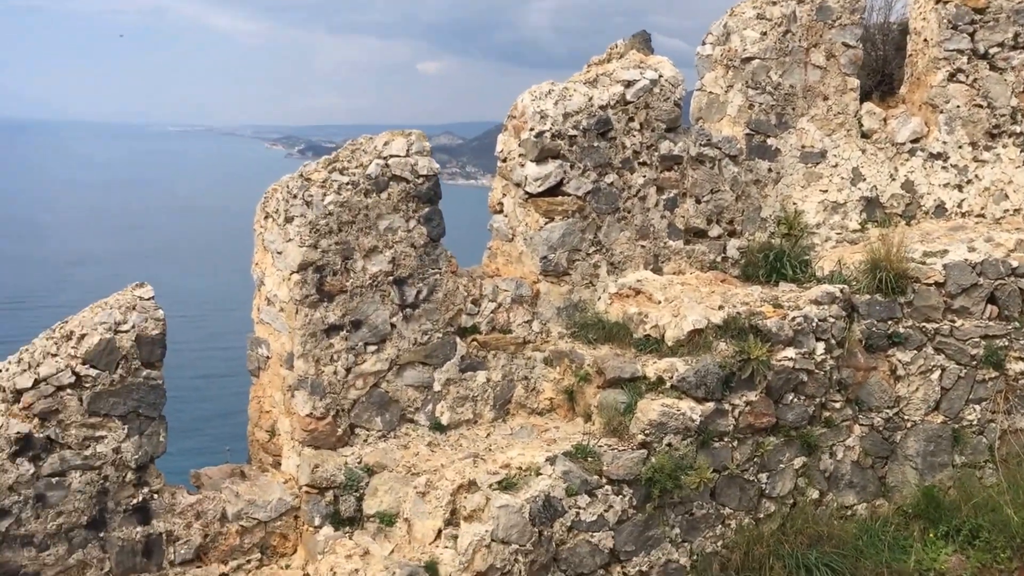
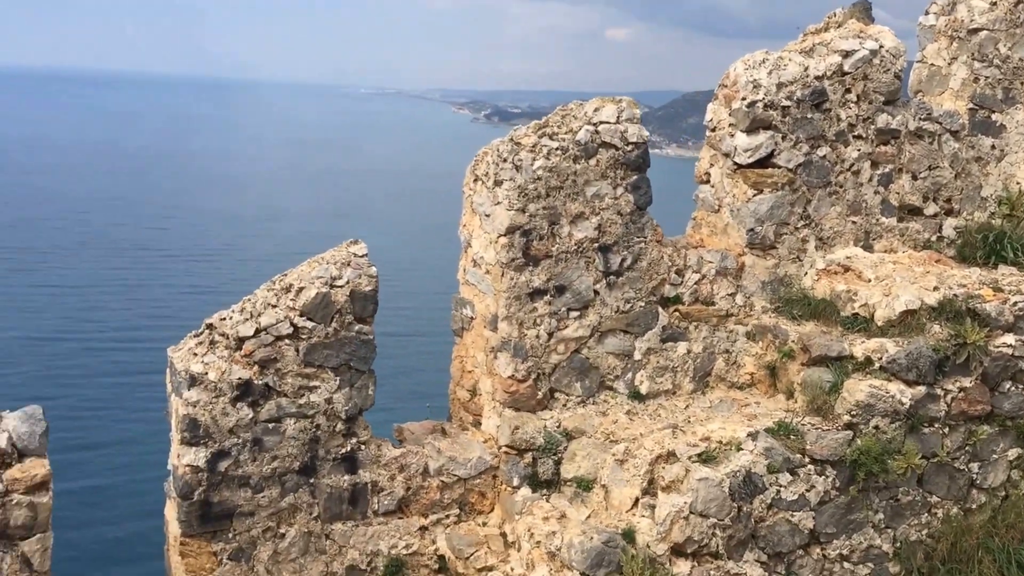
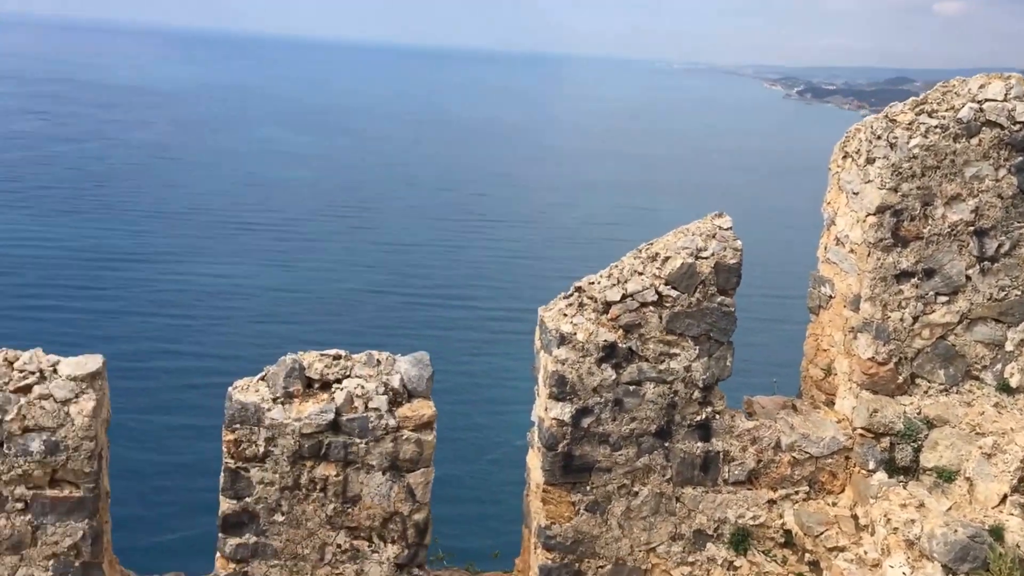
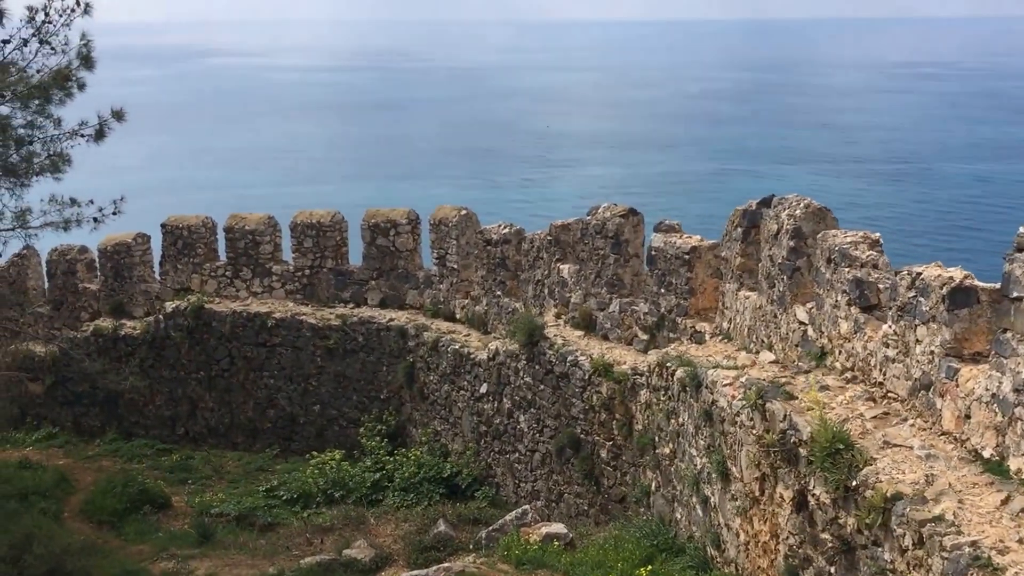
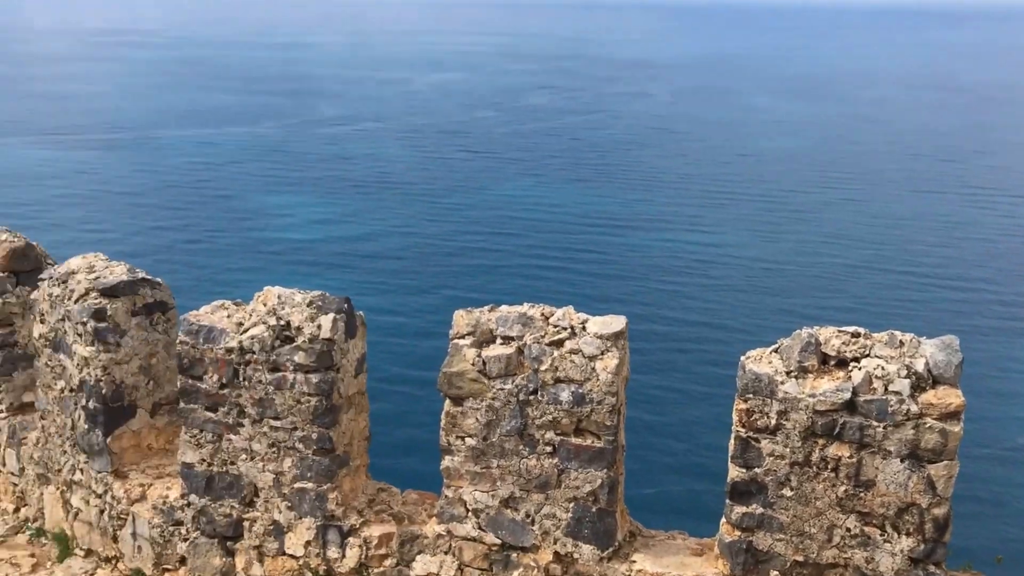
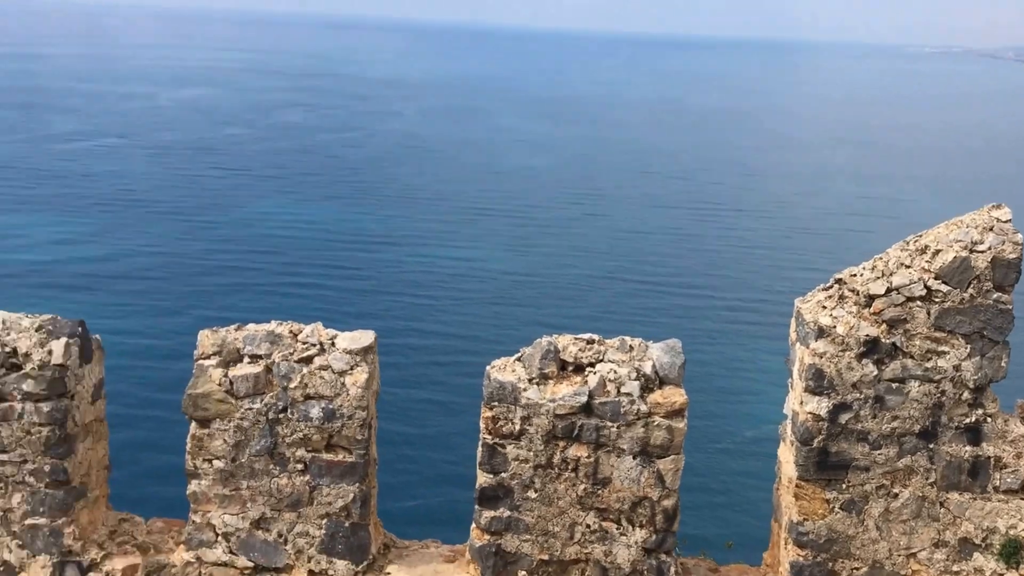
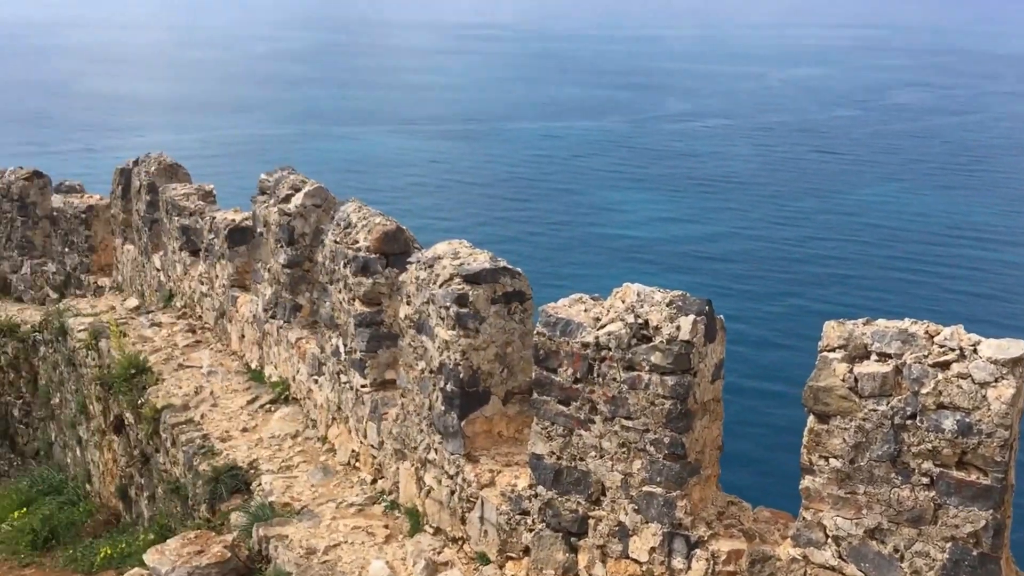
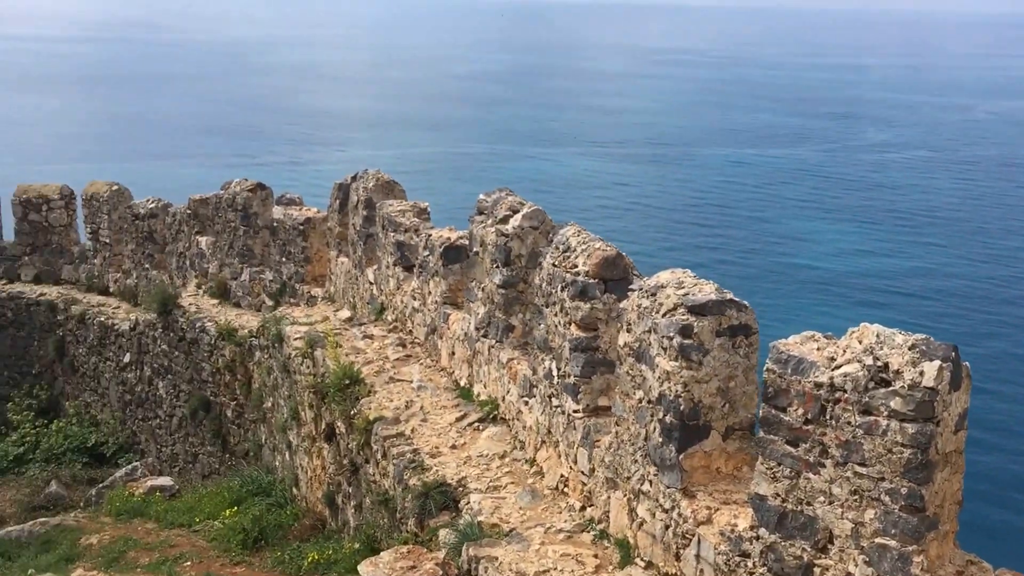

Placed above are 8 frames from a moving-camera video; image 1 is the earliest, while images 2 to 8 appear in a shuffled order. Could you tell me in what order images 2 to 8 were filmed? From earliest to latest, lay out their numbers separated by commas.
2, 3, 6, 5, 7, 8, 4
